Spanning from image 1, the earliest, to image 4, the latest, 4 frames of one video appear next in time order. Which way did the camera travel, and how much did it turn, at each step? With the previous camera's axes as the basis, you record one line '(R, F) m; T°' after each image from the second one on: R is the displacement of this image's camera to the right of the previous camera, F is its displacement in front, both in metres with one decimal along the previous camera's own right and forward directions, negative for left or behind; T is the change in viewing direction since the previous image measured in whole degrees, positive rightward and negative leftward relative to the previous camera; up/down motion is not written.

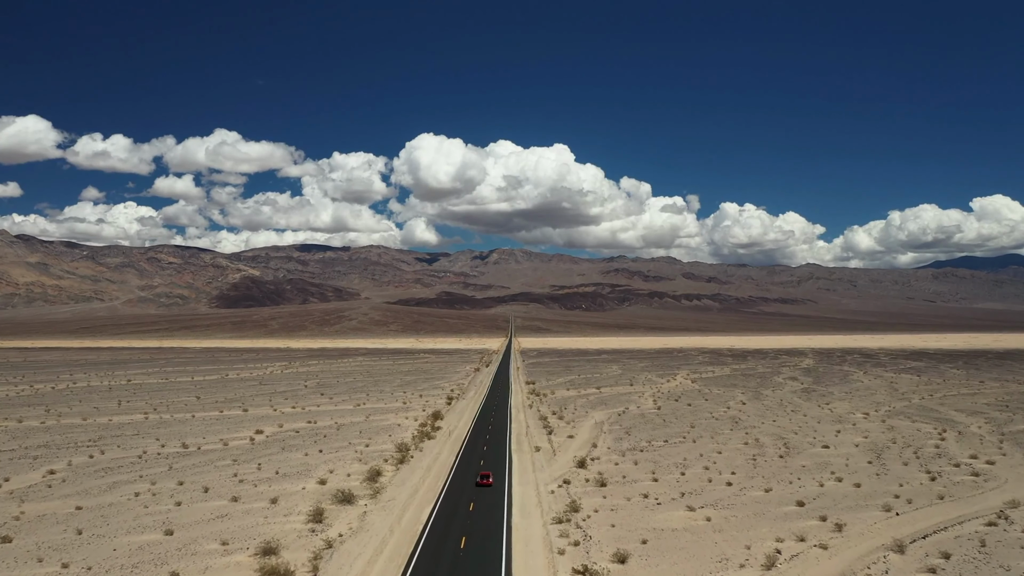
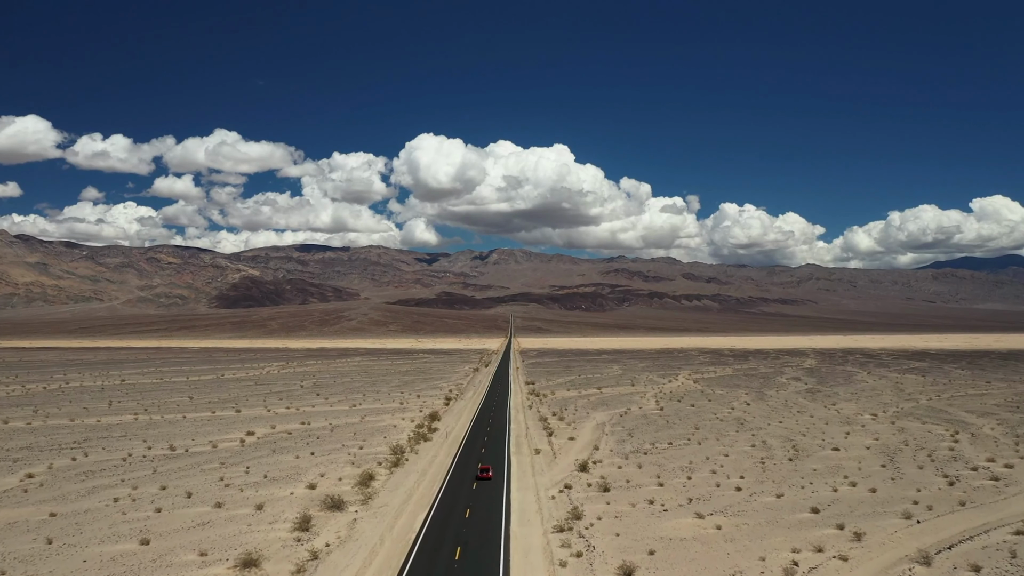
(0.0, +1.1) m; 0°
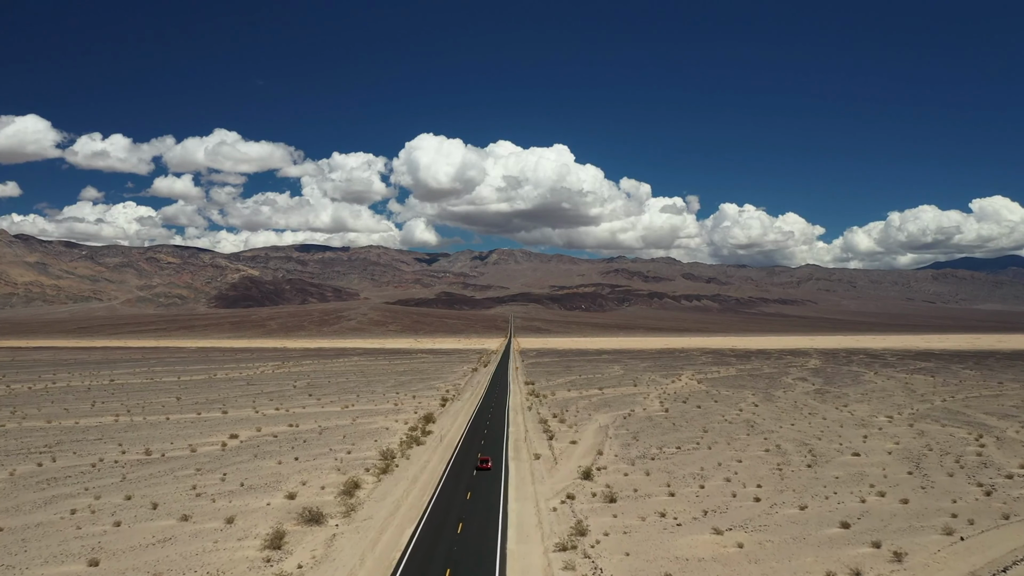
(+0.1, +1.9) m; 0°
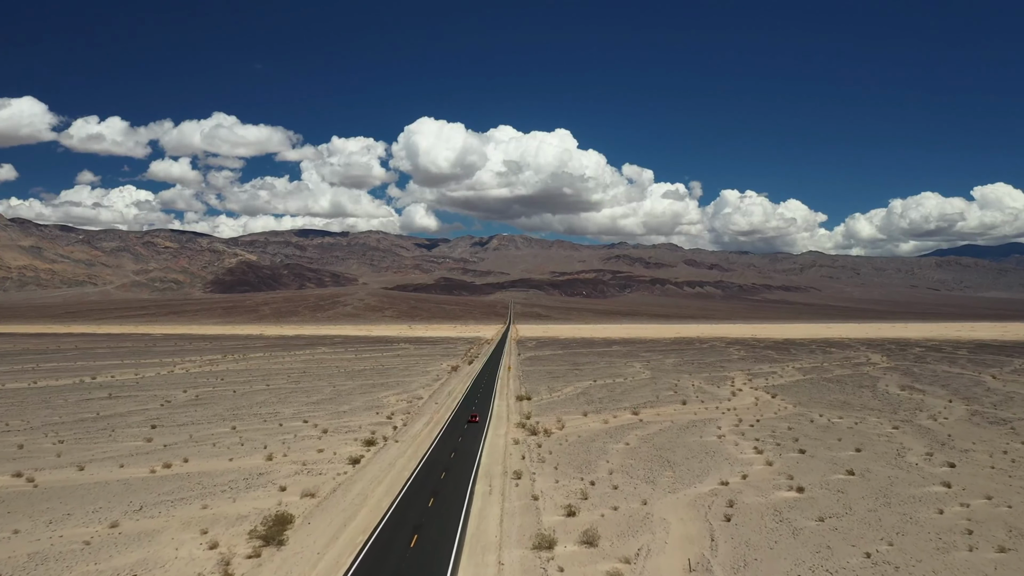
(+1.2, +22.5) m; 0°
